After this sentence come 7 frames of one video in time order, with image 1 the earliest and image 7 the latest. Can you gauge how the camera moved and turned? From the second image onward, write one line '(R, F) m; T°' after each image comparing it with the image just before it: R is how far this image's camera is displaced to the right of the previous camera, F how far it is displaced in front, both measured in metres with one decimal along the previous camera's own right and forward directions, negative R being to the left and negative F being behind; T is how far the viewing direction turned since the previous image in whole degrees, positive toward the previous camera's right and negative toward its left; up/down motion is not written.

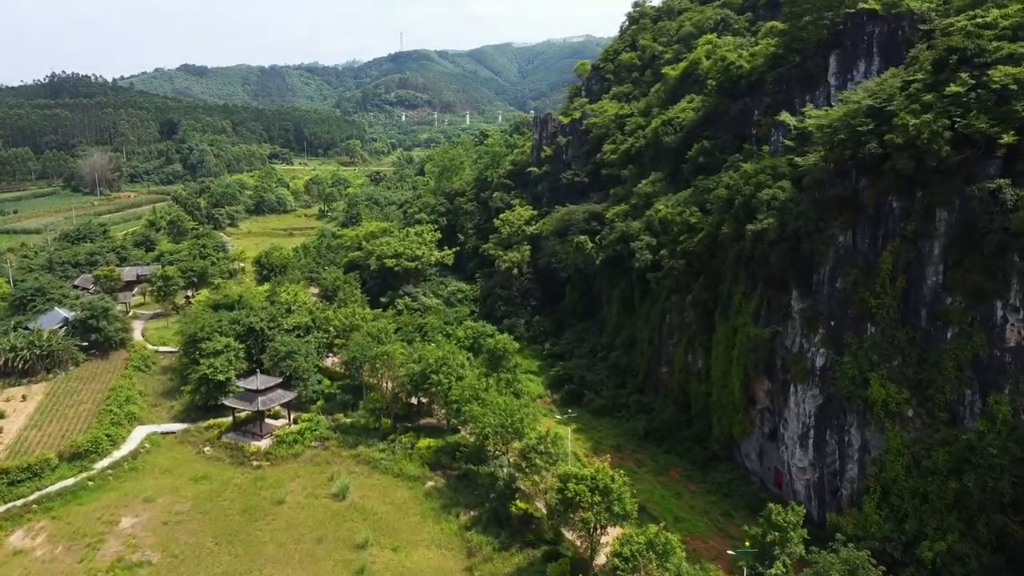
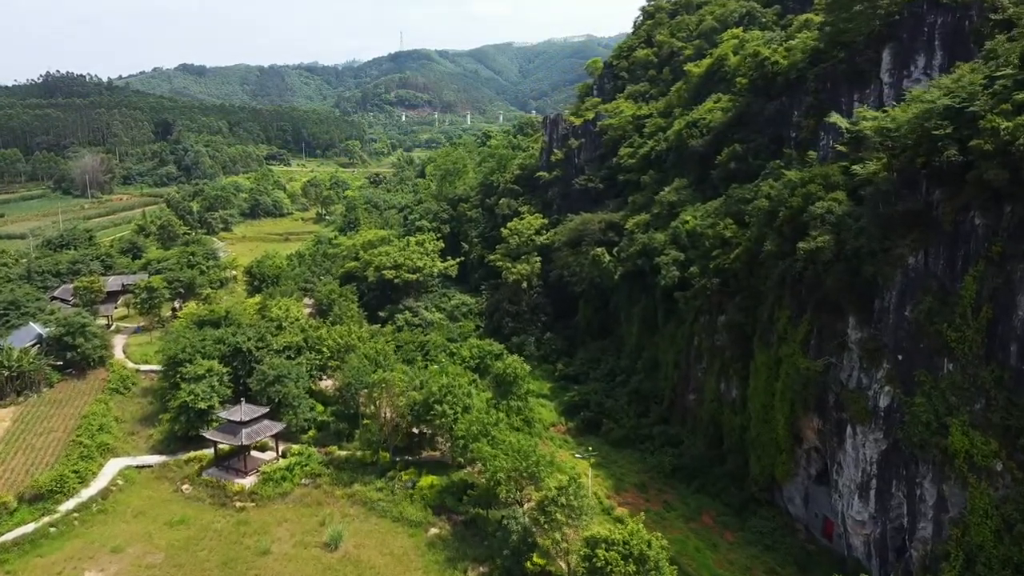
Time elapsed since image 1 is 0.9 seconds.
(-0.5, +2.8) m; 0°
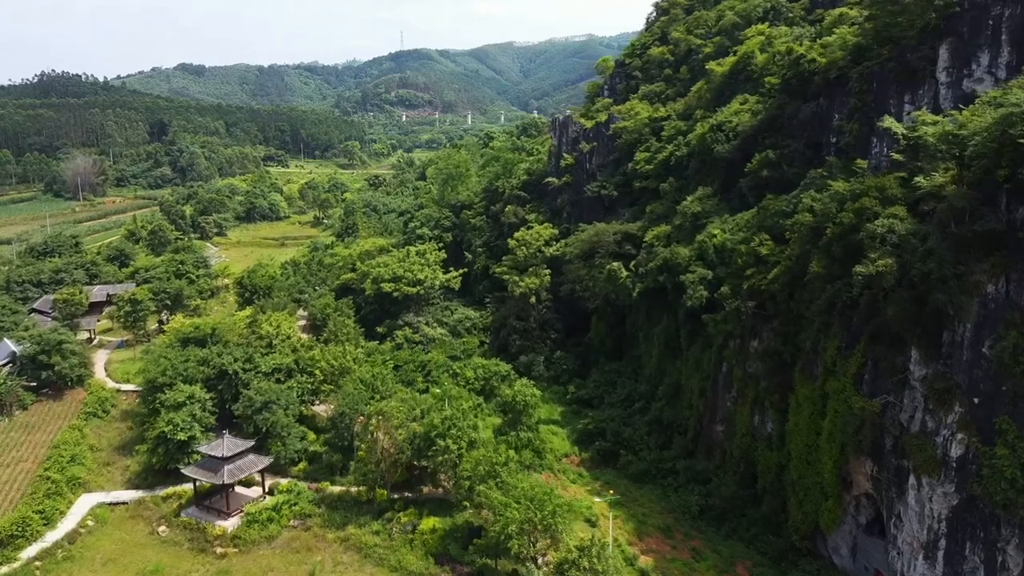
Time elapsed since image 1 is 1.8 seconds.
(-0.4, +2.4) m; 0°
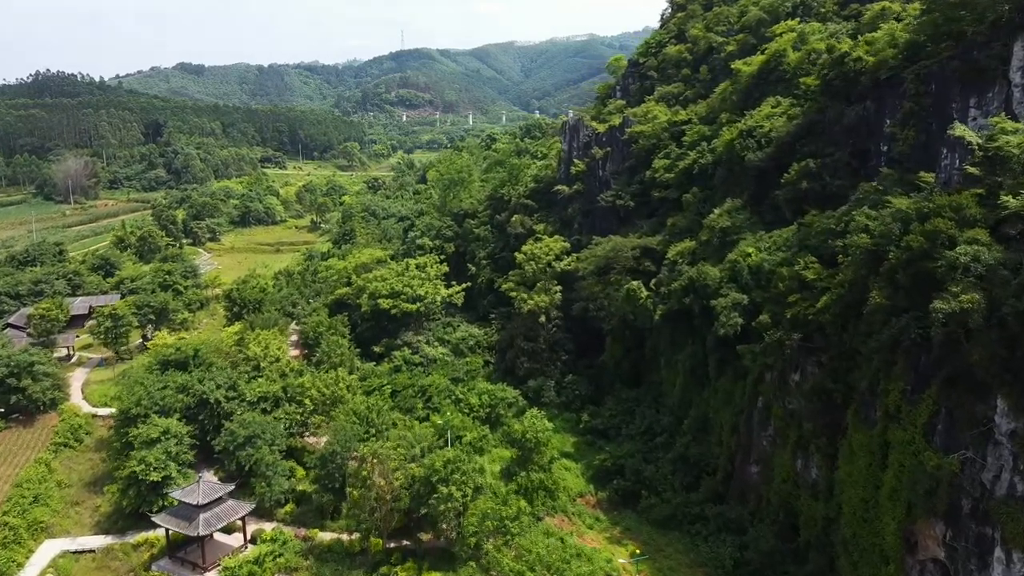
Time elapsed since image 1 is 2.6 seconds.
(-0.3, +2.5) m; 0°
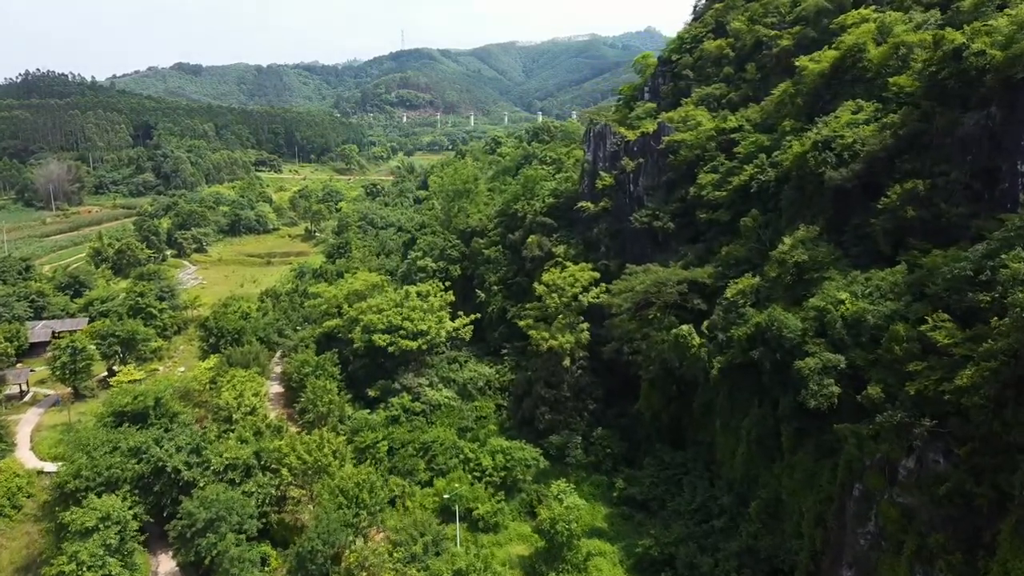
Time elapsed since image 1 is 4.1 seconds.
(-0.7, +4.5) m; 0°
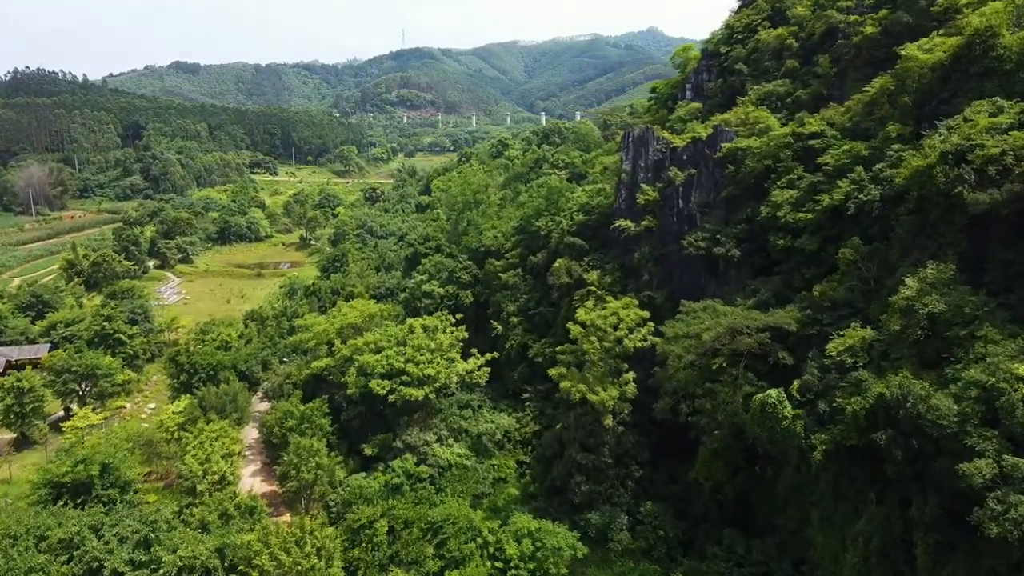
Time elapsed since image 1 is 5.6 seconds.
(-0.9, +4.7) m; 0°
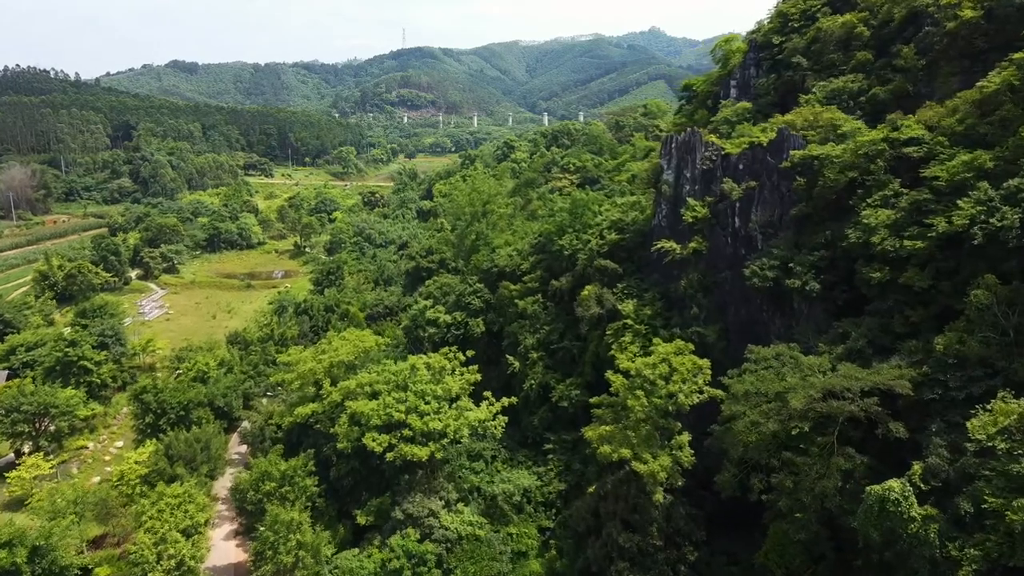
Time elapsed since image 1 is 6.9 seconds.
(-0.7, +3.9) m; 0°
